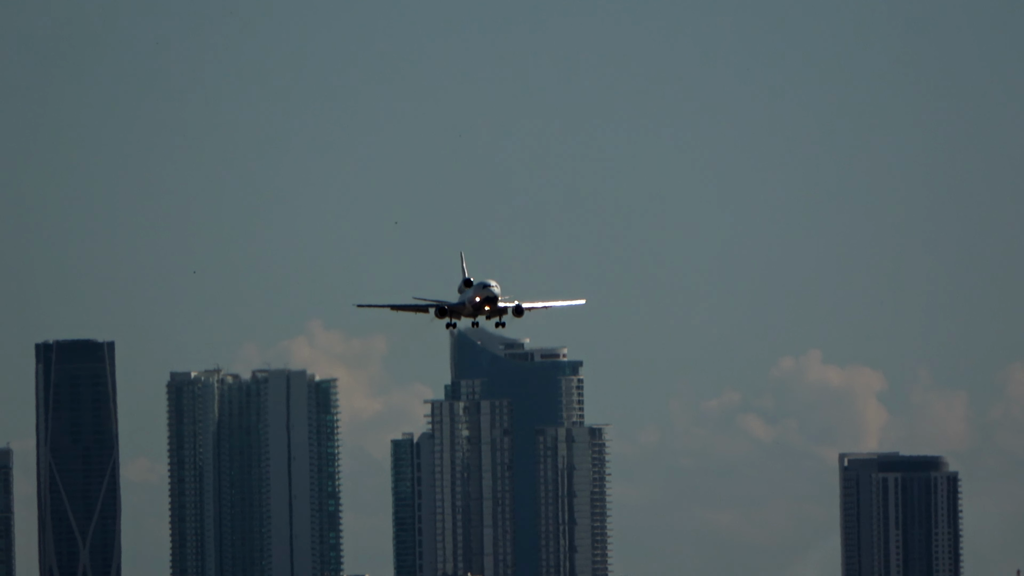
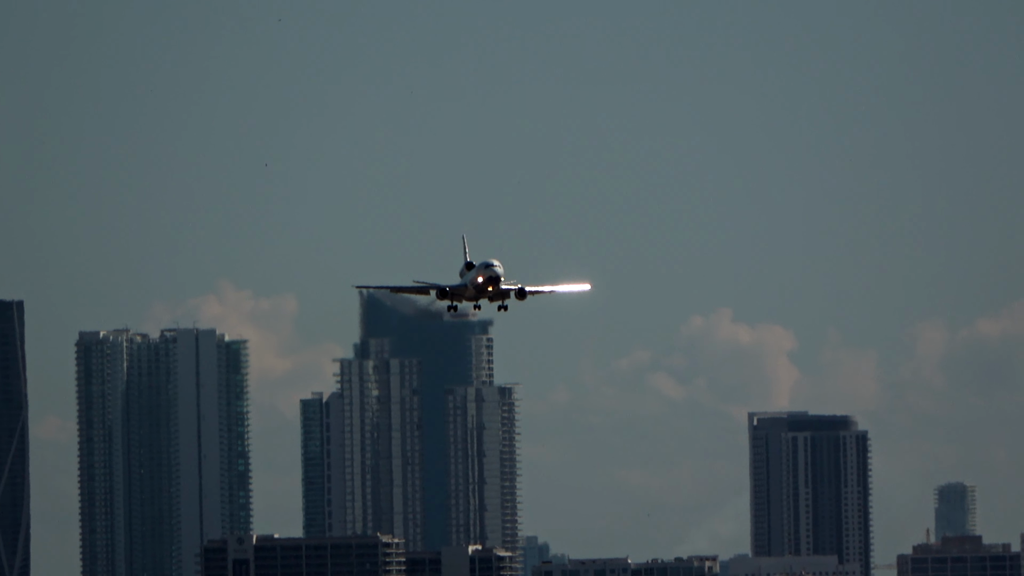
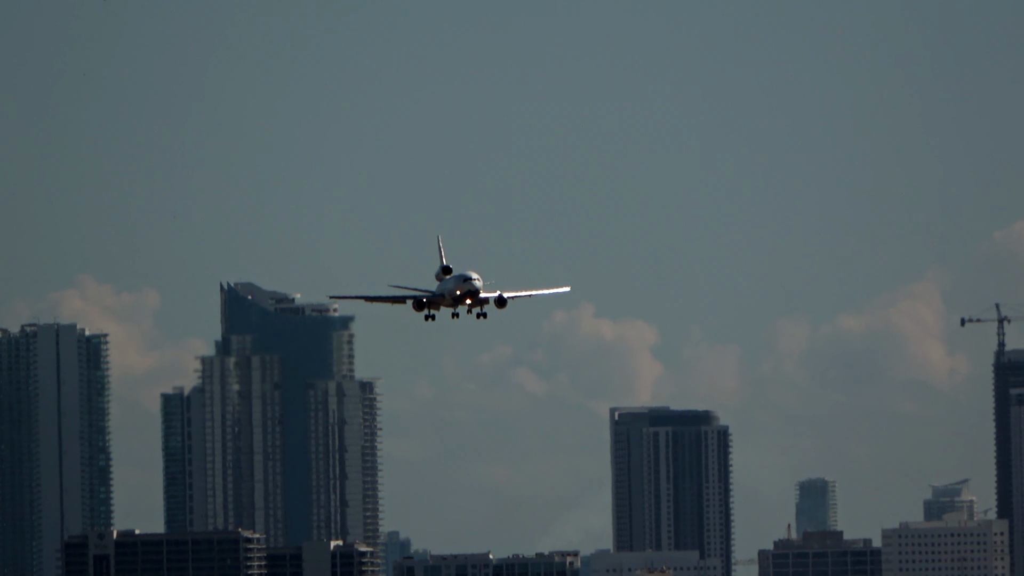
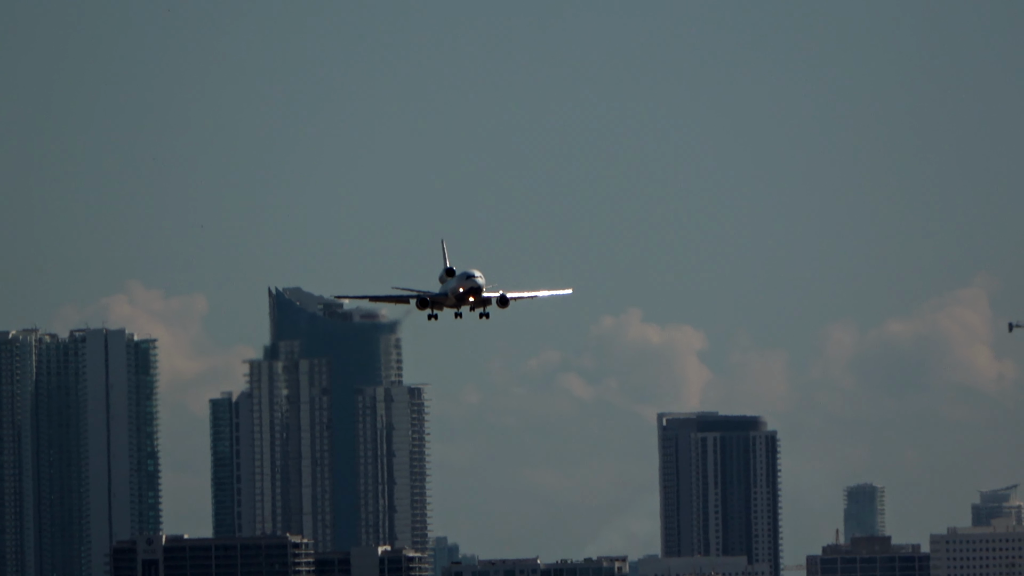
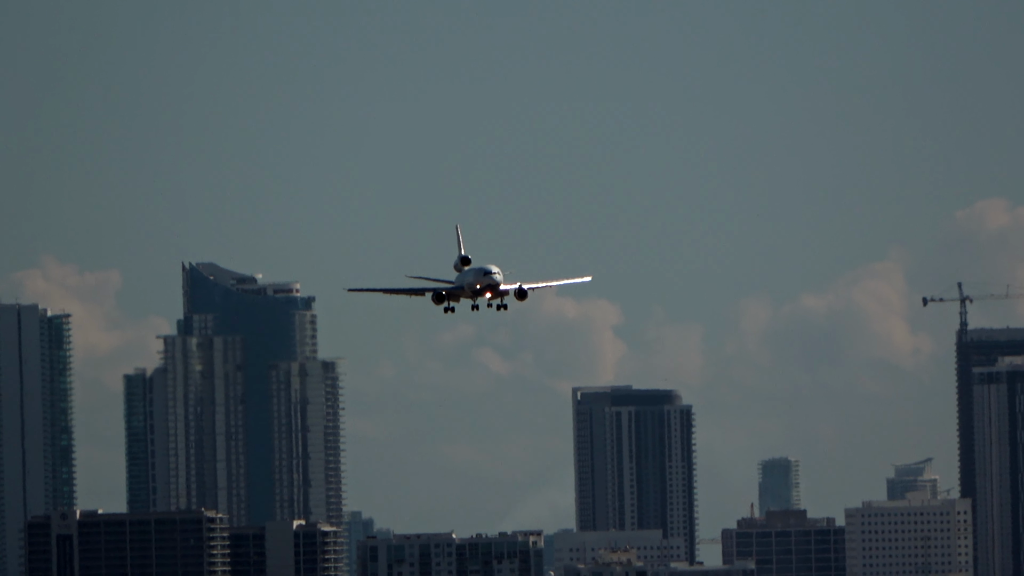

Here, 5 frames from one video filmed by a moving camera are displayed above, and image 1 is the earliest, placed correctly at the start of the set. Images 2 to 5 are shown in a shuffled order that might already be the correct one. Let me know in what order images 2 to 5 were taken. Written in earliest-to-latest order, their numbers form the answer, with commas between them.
2, 4, 3, 5
